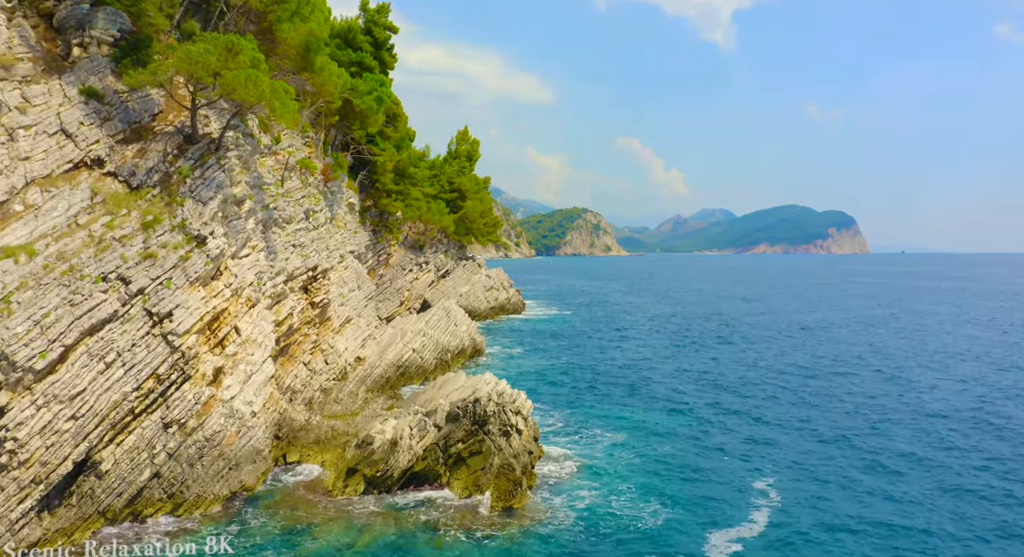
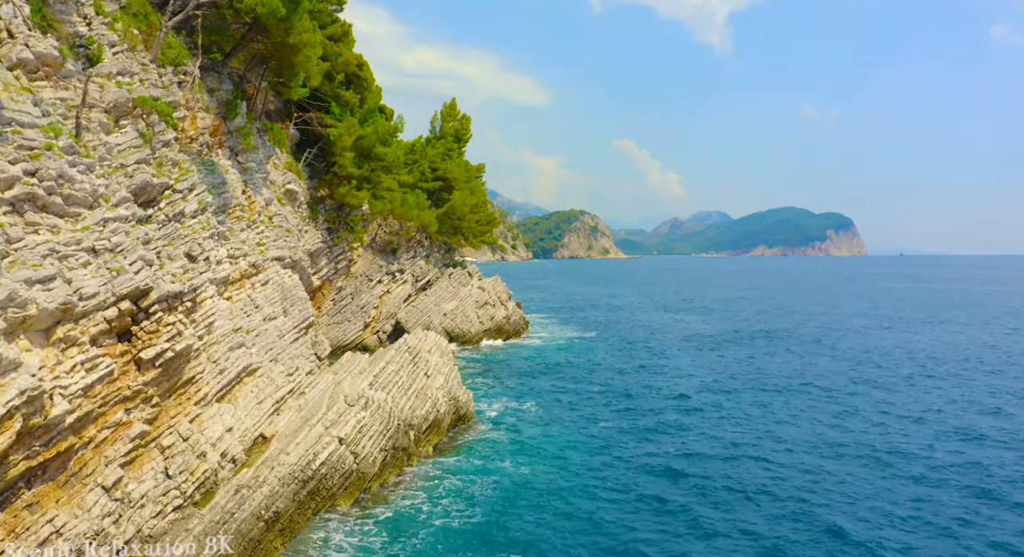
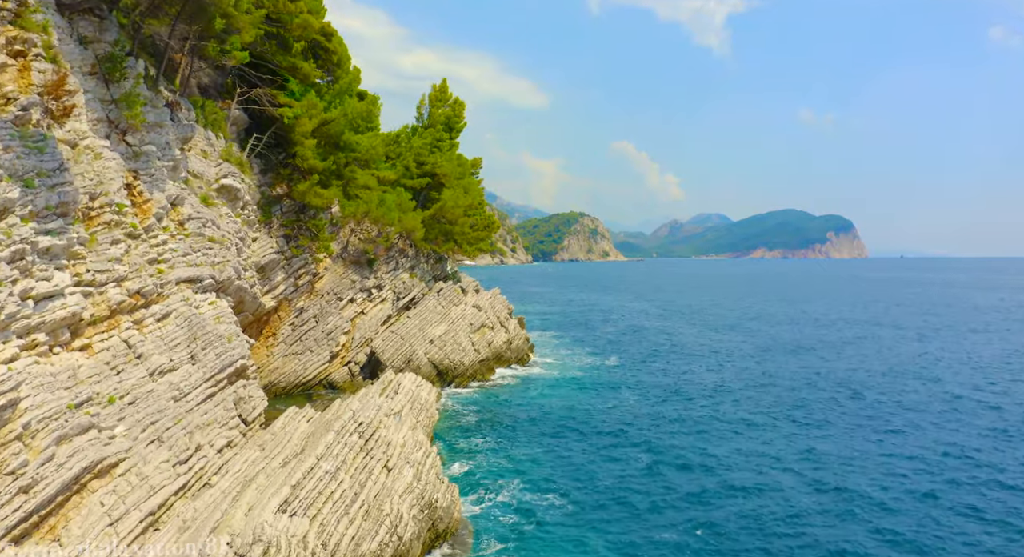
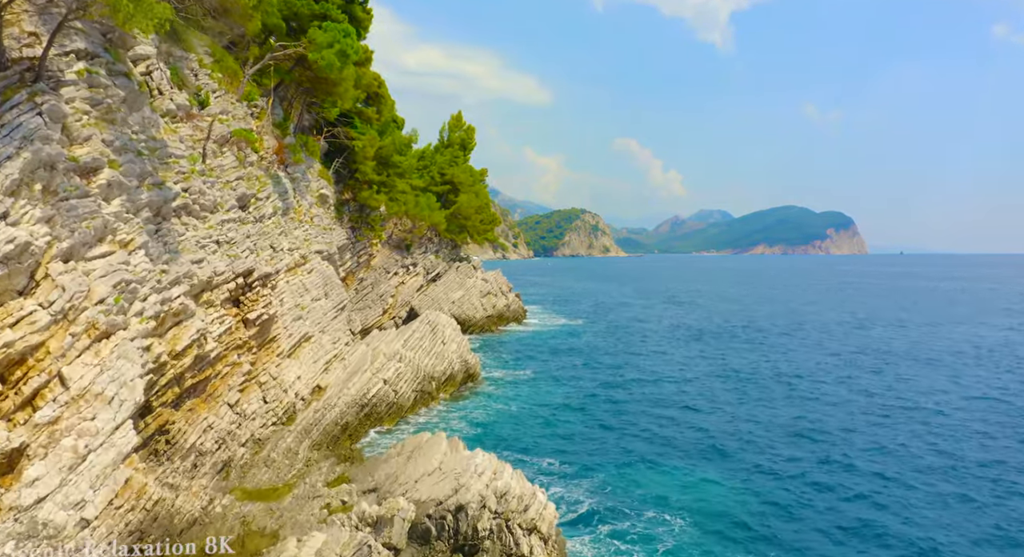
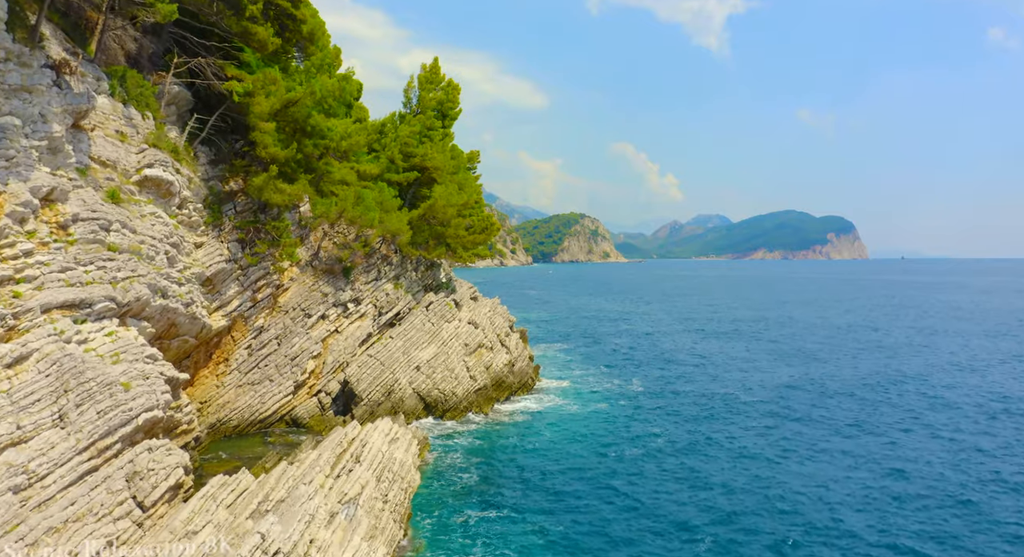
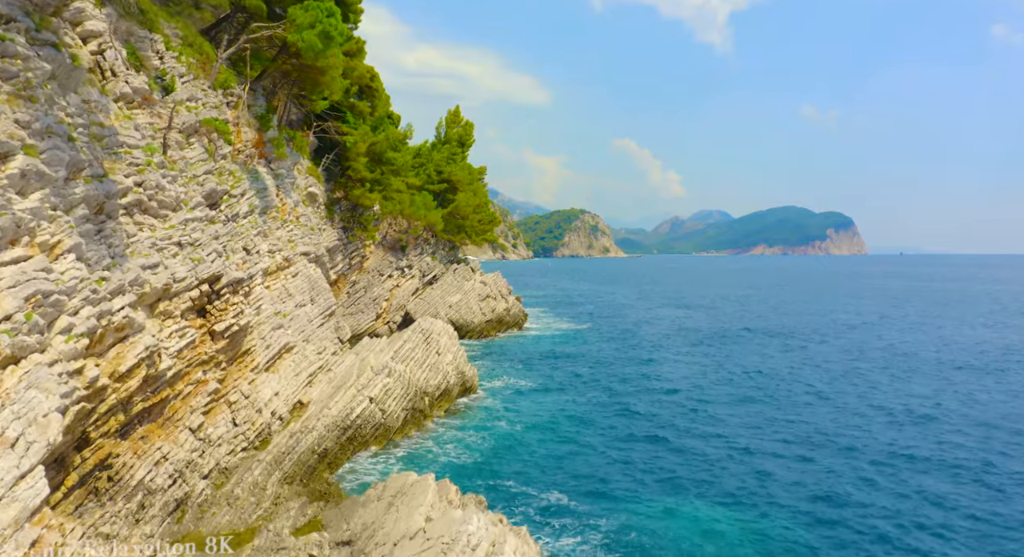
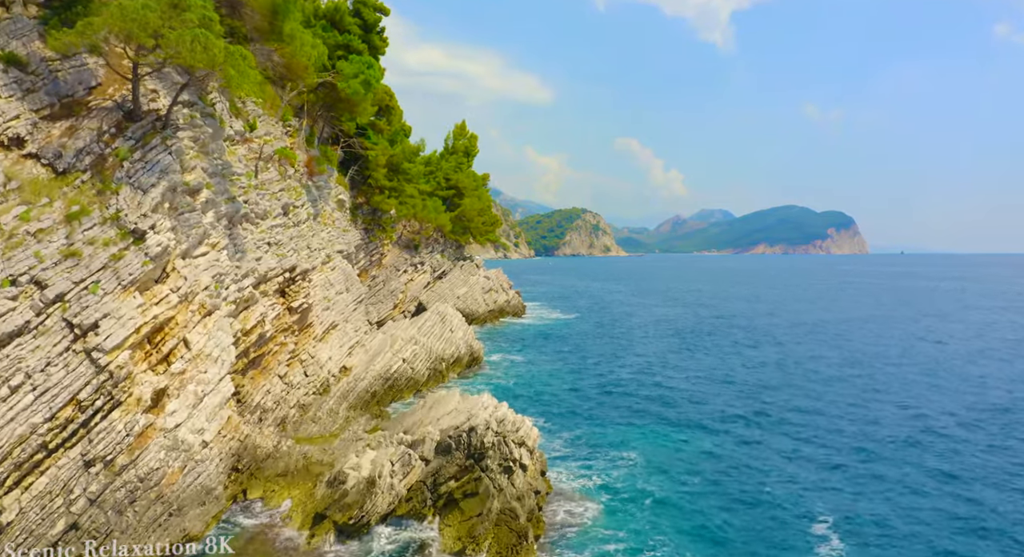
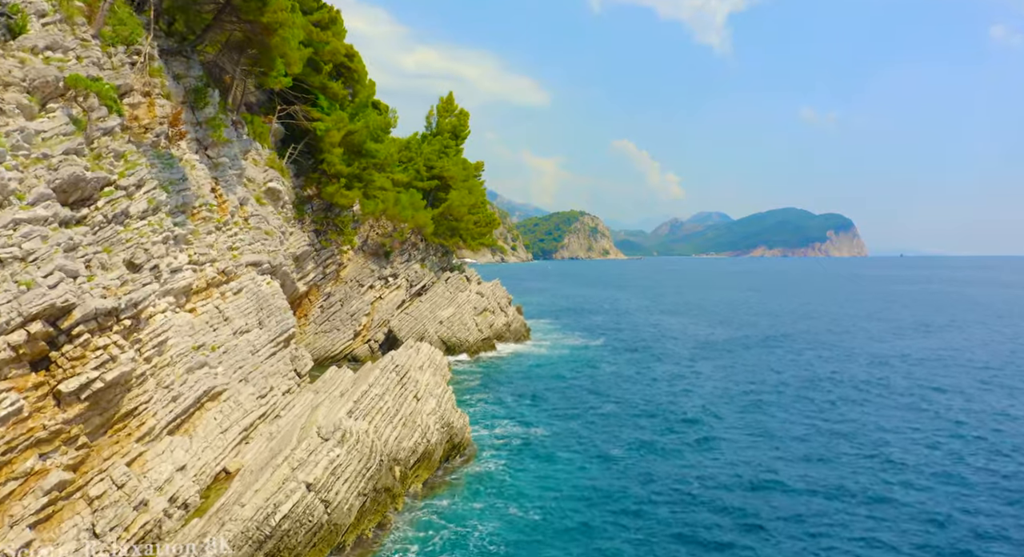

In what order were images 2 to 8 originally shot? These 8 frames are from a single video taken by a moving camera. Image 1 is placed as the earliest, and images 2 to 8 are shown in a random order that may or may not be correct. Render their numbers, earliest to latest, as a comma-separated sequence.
7, 4, 6, 2, 8, 3, 5
